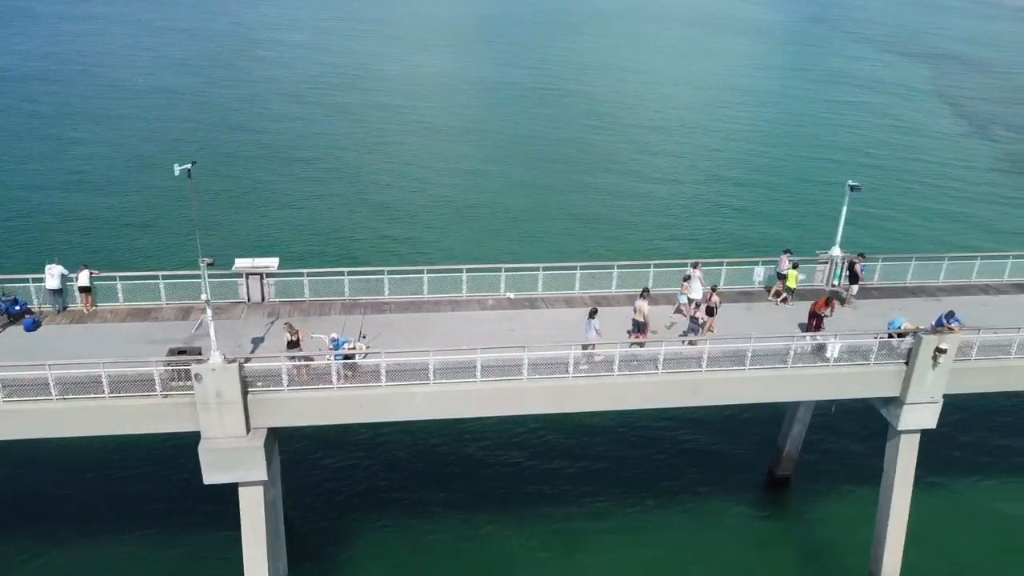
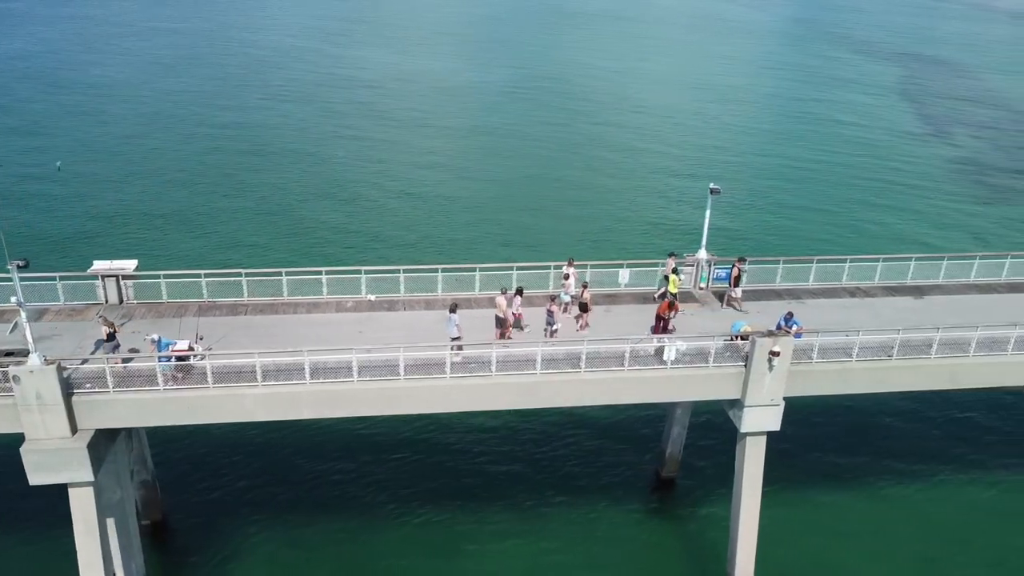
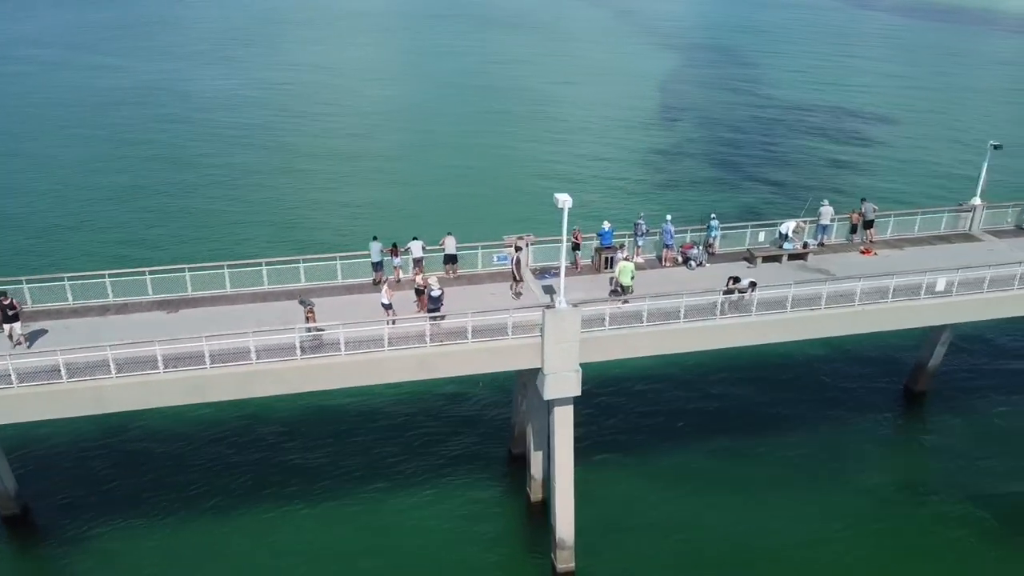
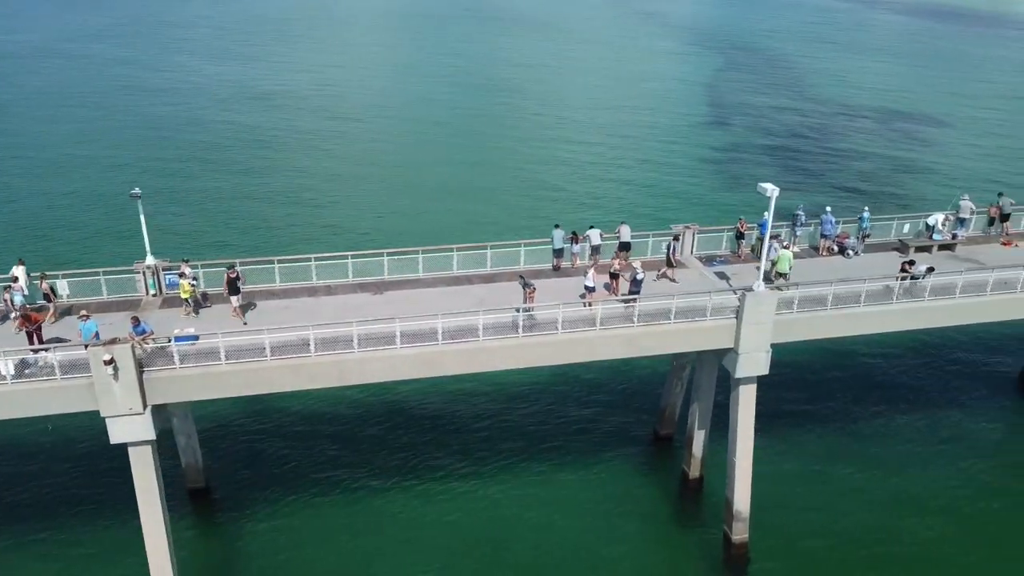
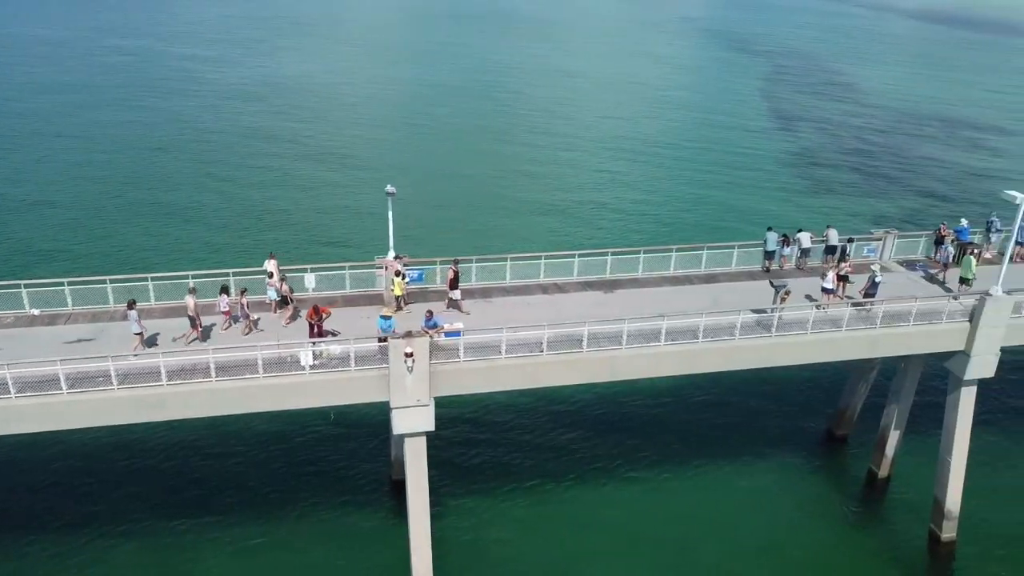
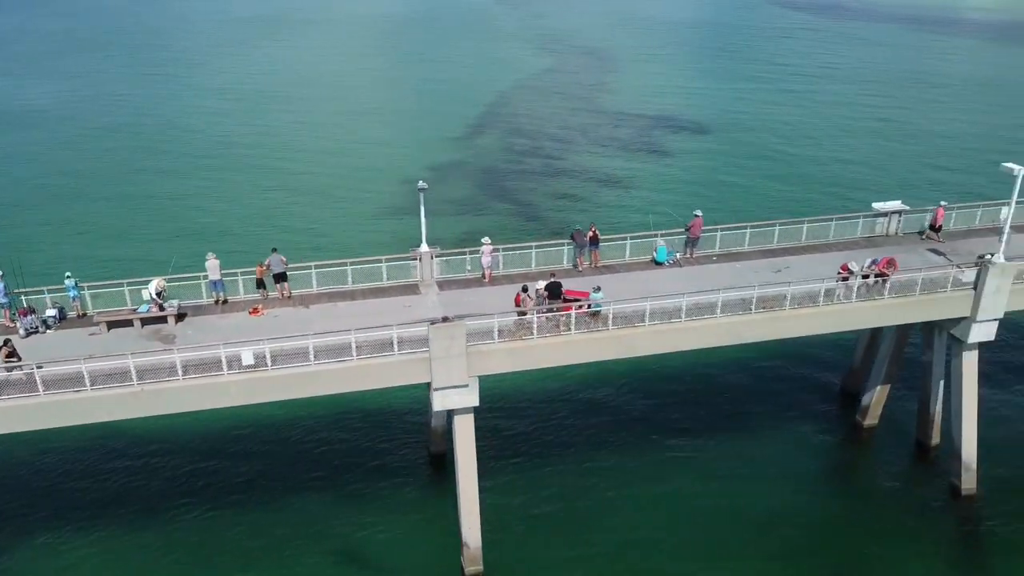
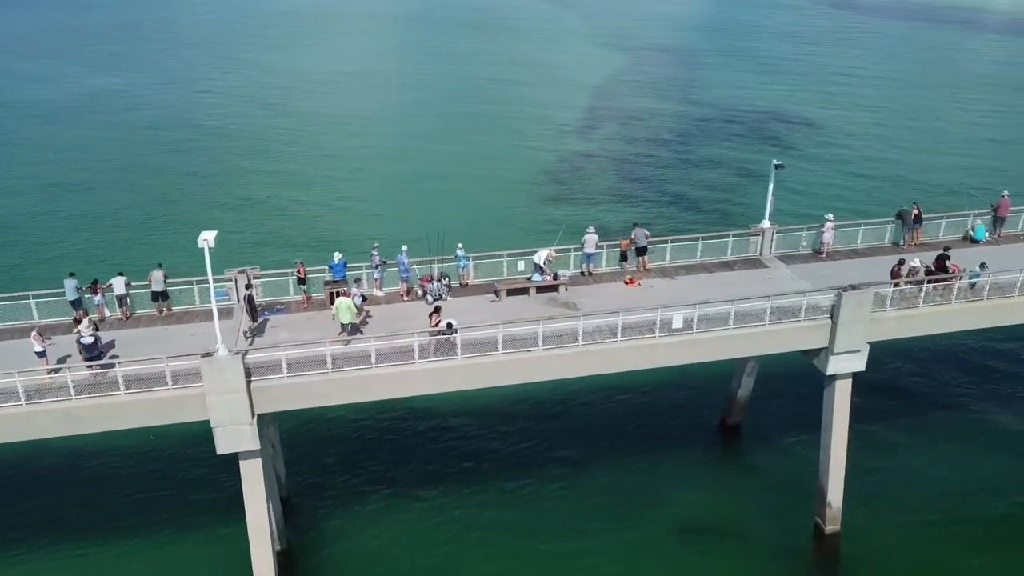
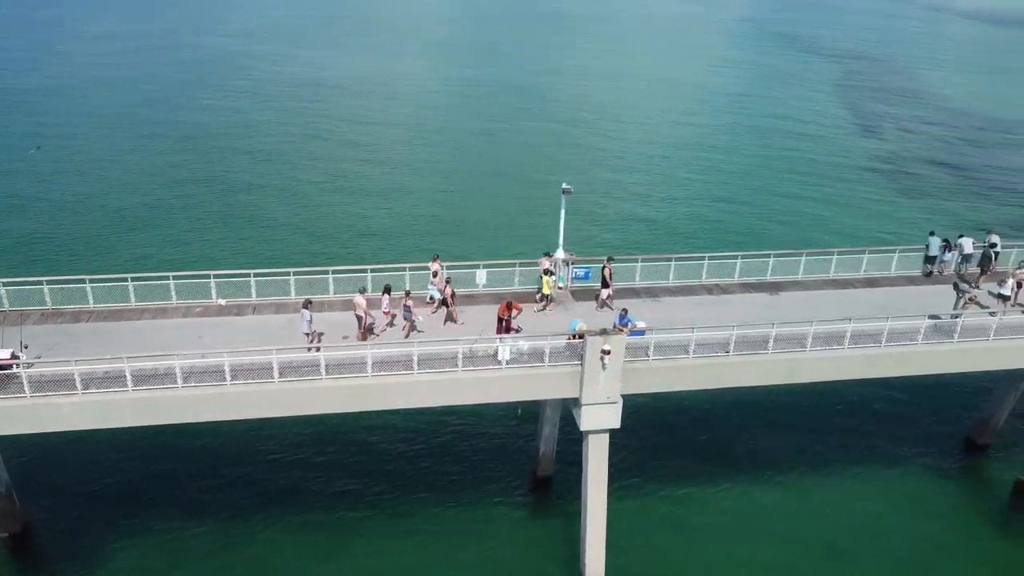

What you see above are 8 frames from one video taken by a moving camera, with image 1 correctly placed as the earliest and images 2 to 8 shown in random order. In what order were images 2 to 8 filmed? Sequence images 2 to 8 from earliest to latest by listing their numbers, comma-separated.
2, 8, 5, 4, 3, 7, 6
